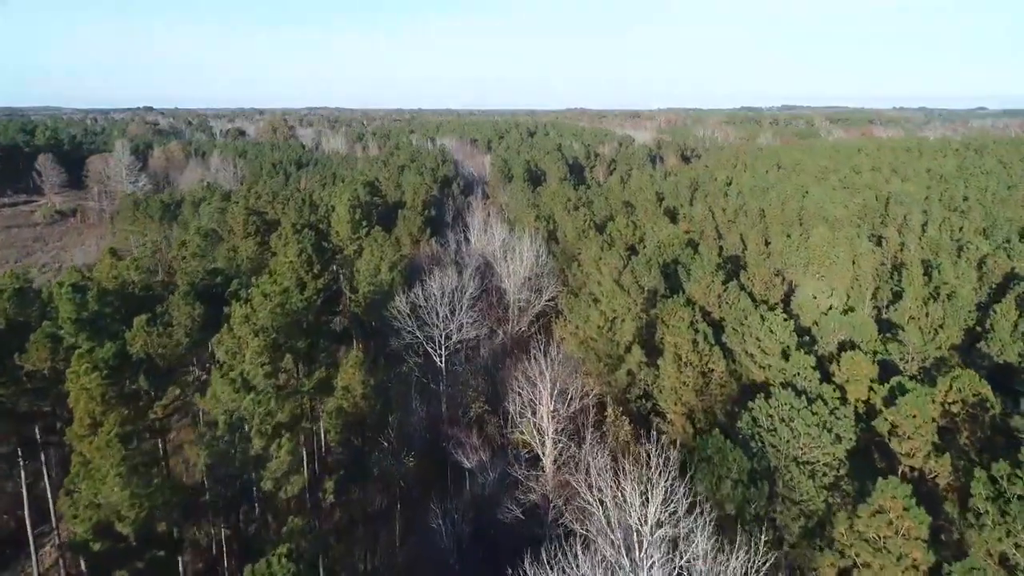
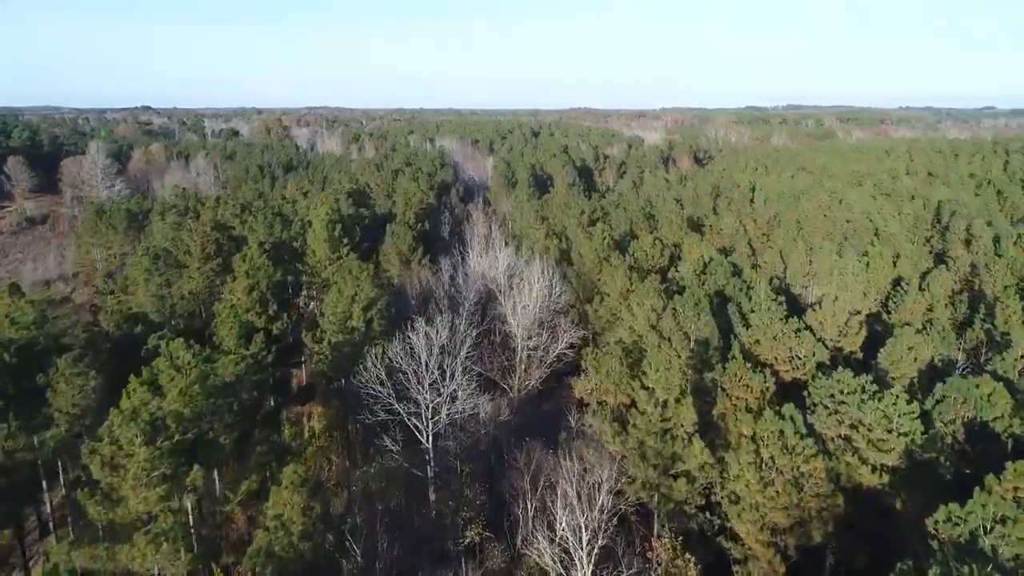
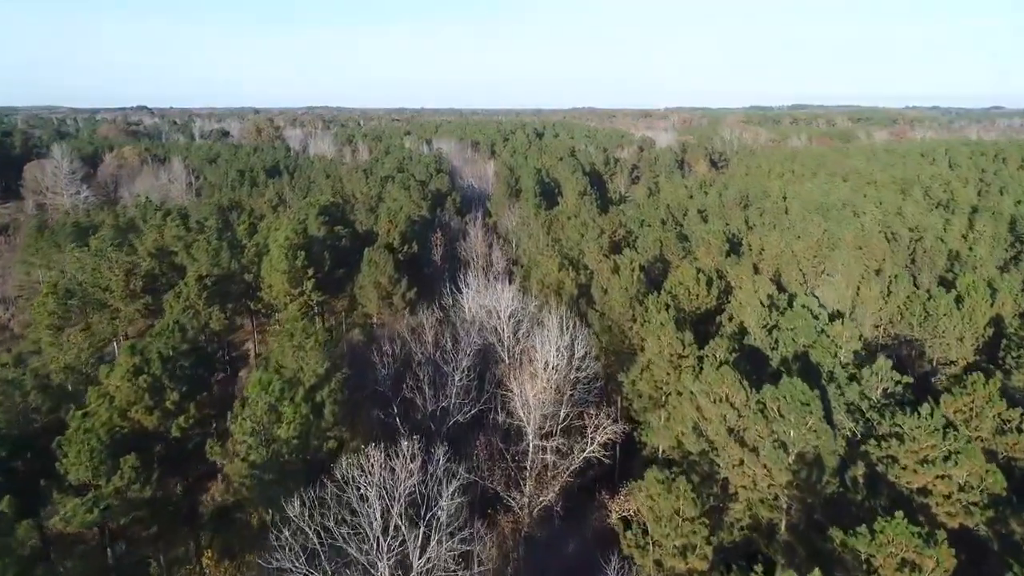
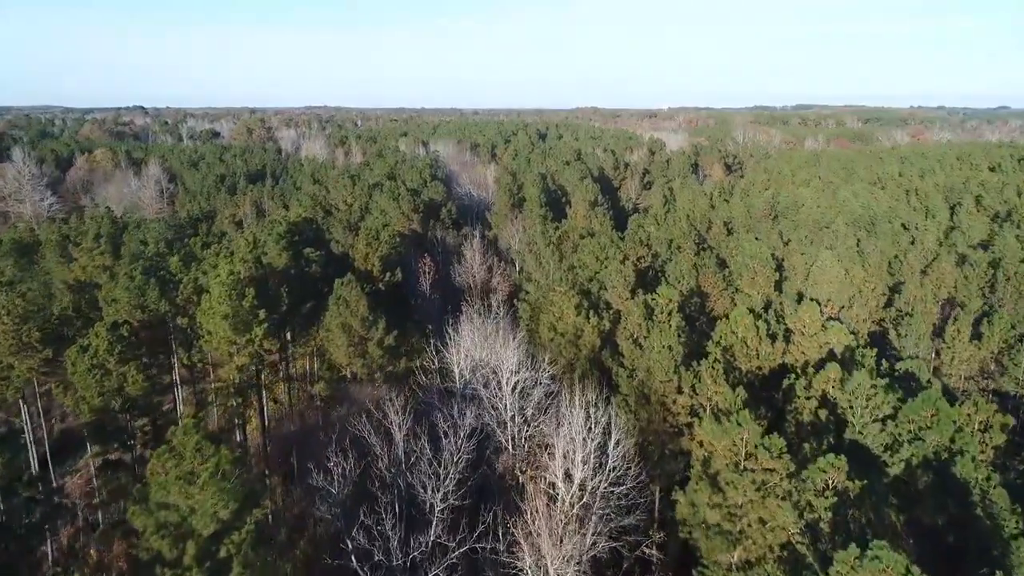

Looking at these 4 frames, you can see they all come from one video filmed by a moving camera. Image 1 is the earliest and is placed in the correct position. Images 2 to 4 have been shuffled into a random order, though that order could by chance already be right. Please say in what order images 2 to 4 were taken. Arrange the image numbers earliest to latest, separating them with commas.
2, 3, 4
